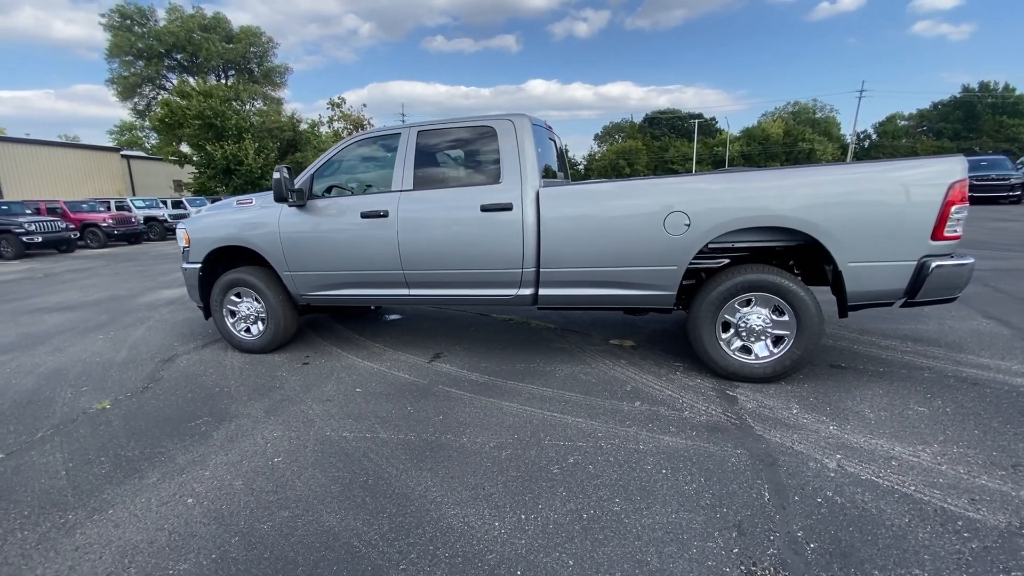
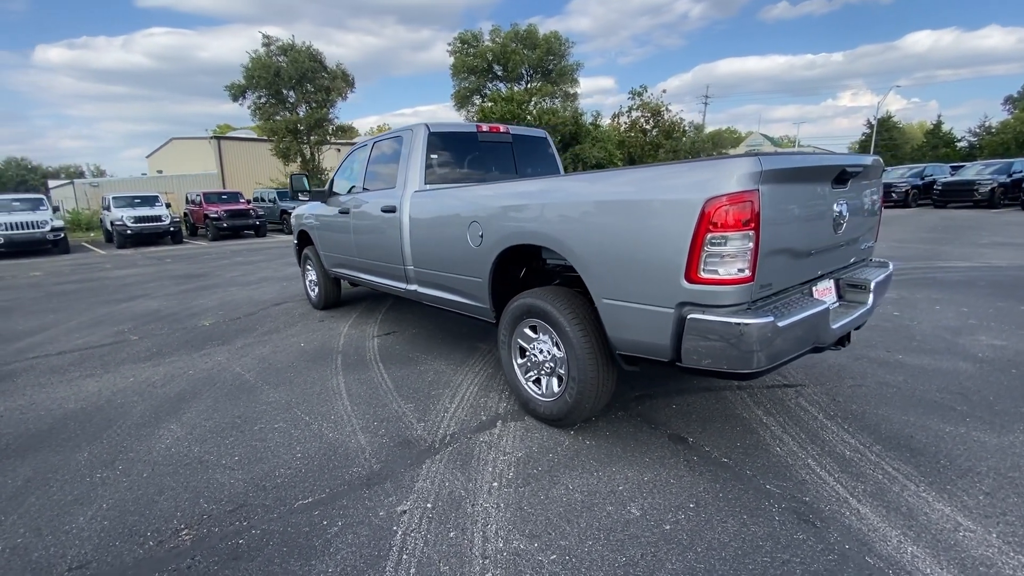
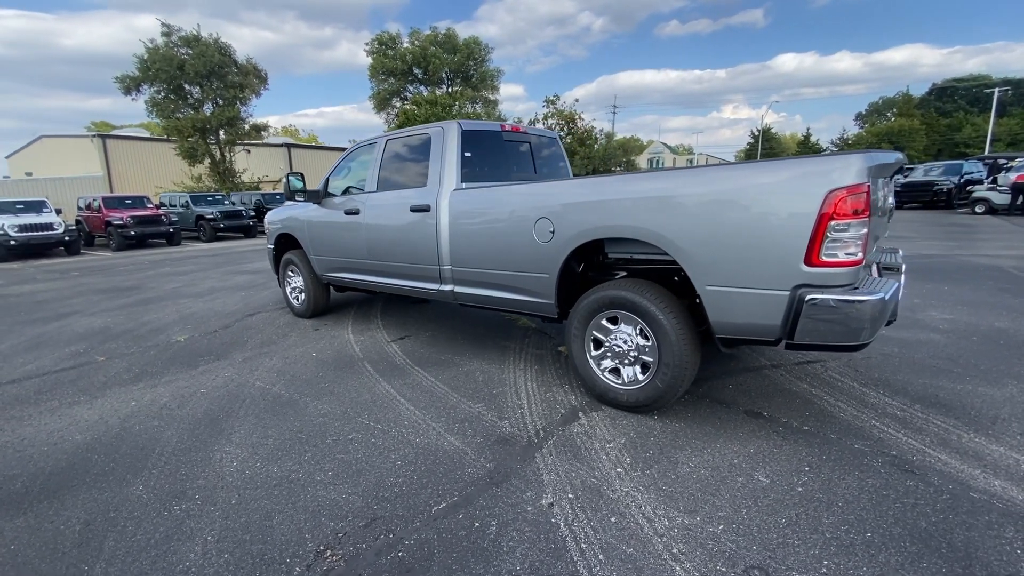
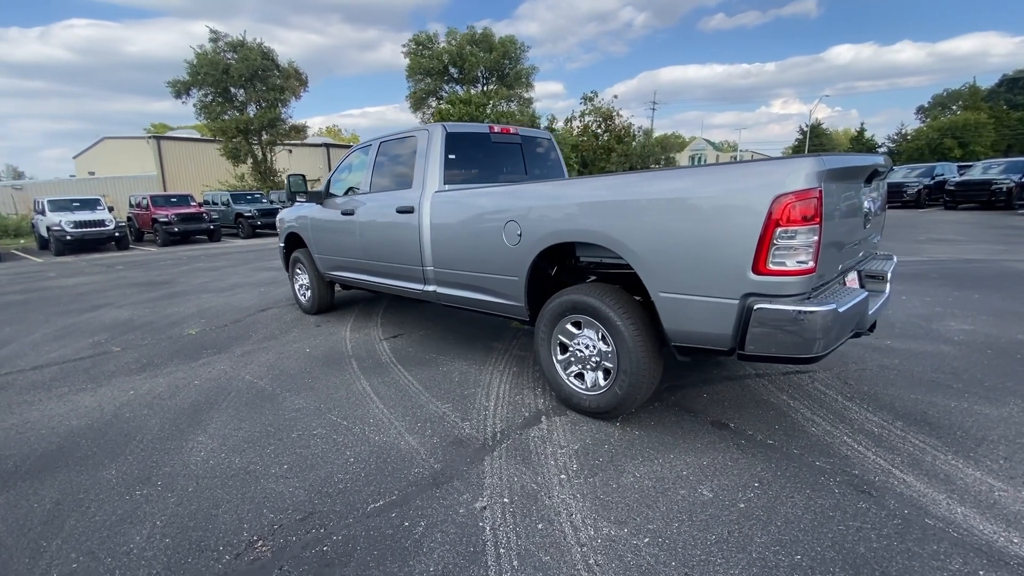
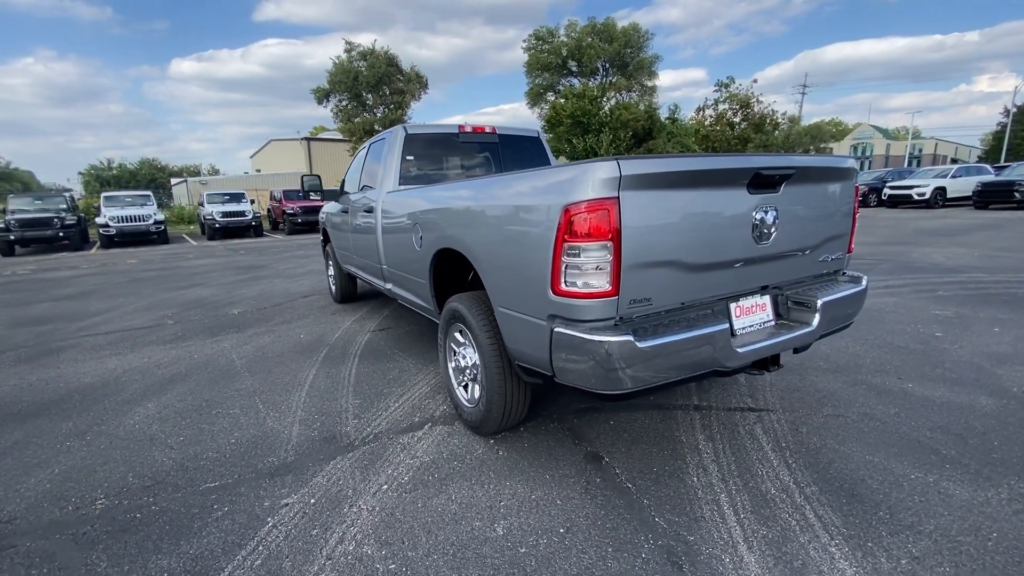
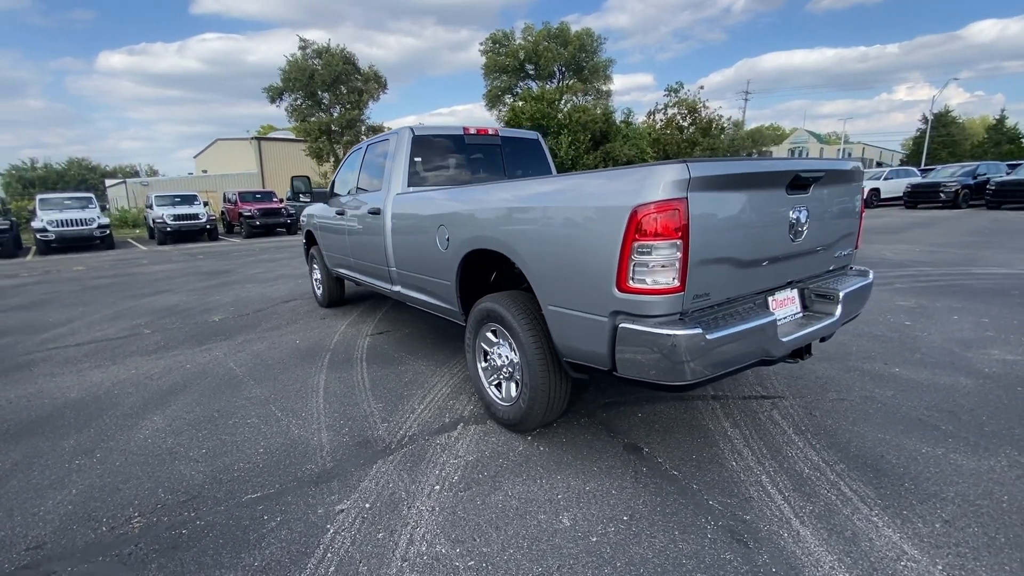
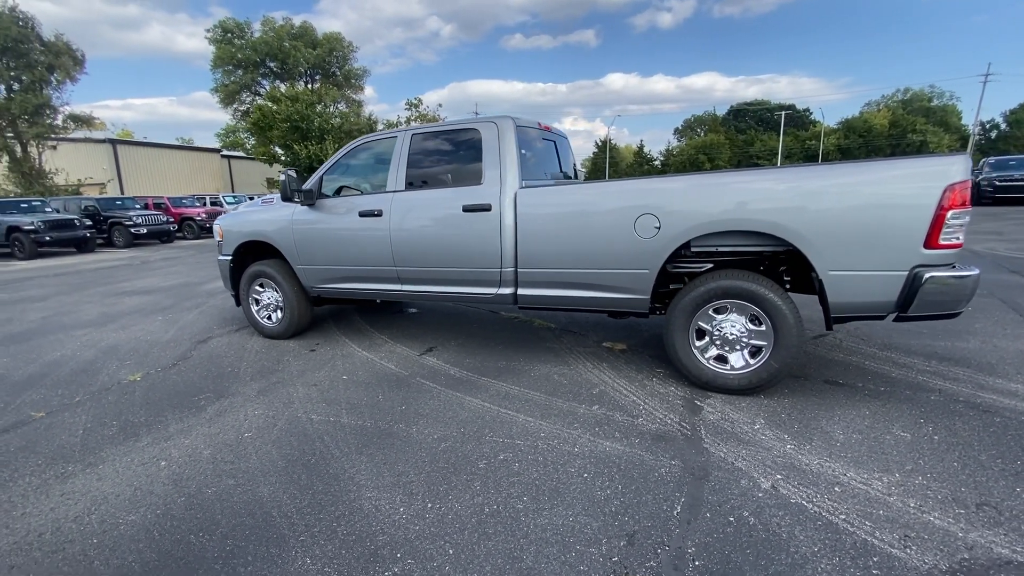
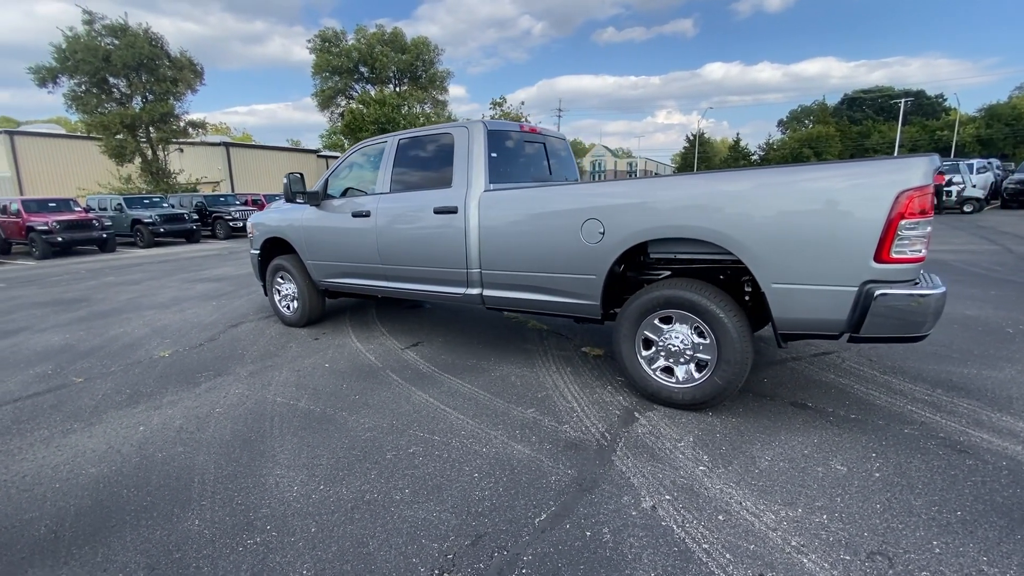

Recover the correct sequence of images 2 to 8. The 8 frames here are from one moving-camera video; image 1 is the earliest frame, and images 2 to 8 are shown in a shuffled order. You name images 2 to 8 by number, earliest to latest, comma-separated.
7, 8, 3, 4, 2, 6, 5
